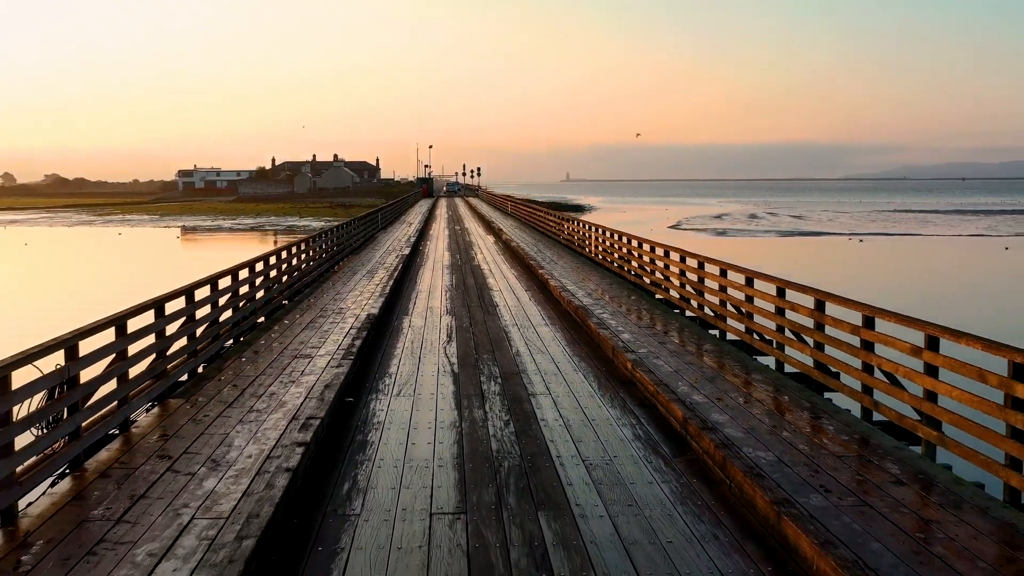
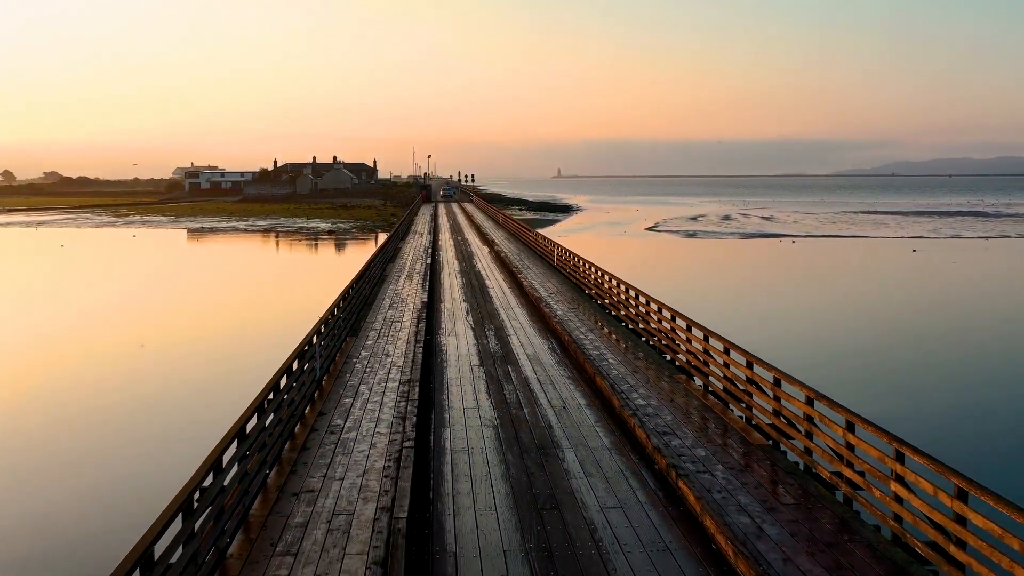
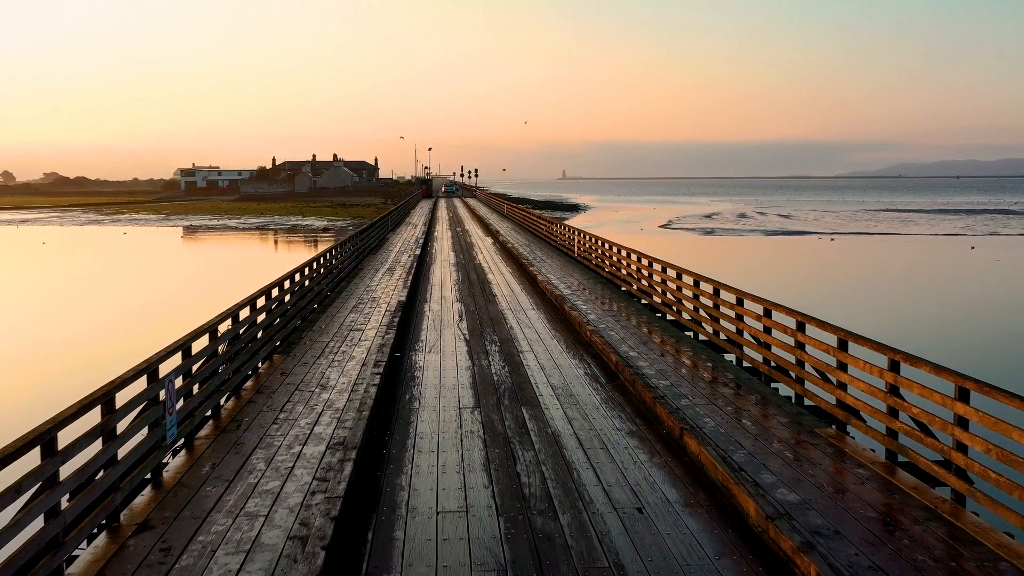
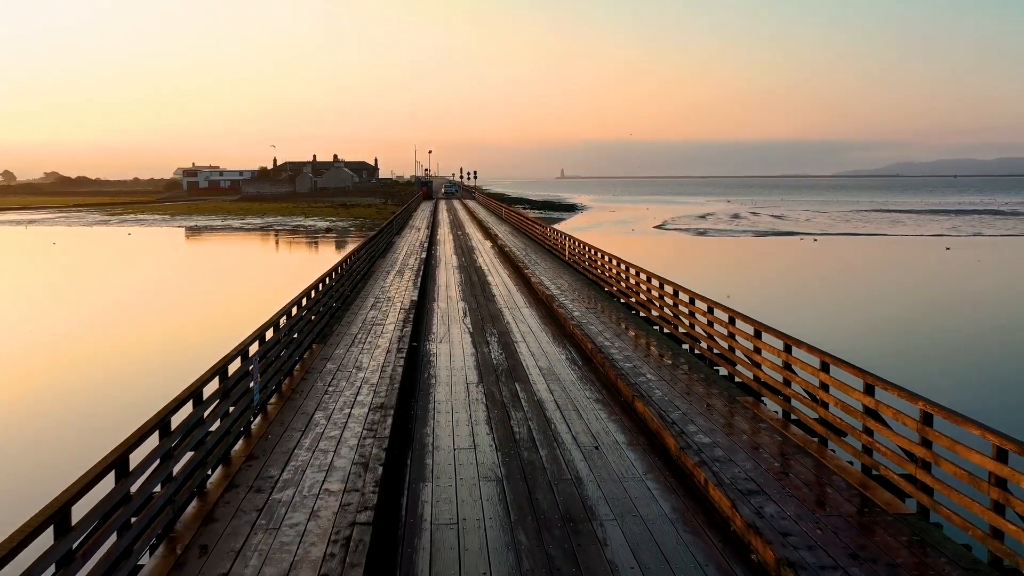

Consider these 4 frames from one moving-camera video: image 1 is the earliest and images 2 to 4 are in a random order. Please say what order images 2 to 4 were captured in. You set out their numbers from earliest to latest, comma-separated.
3, 4, 2
